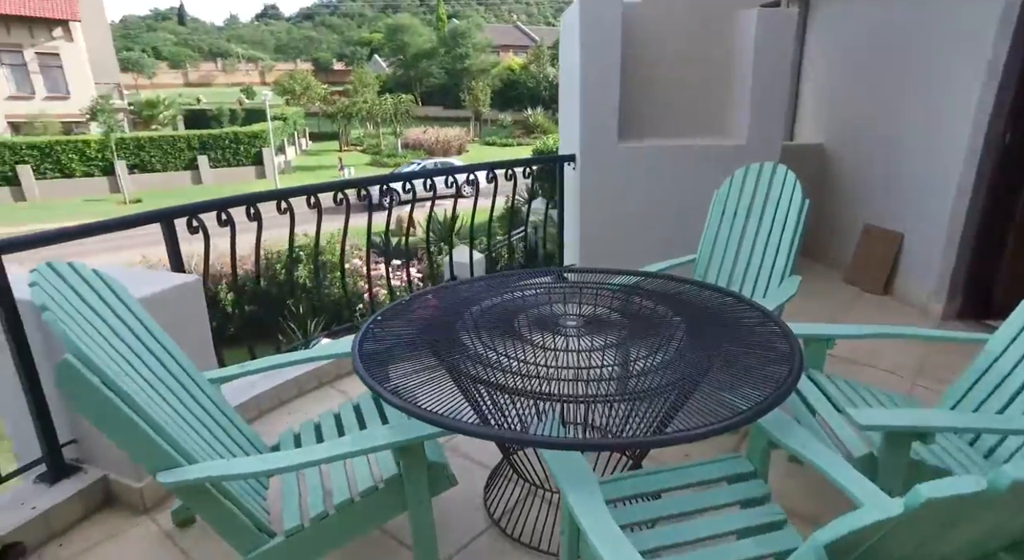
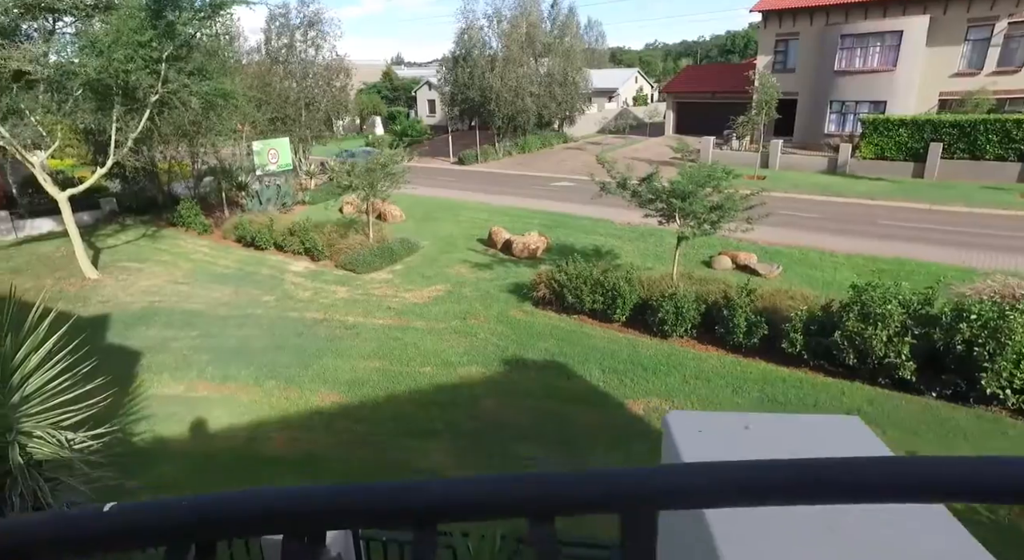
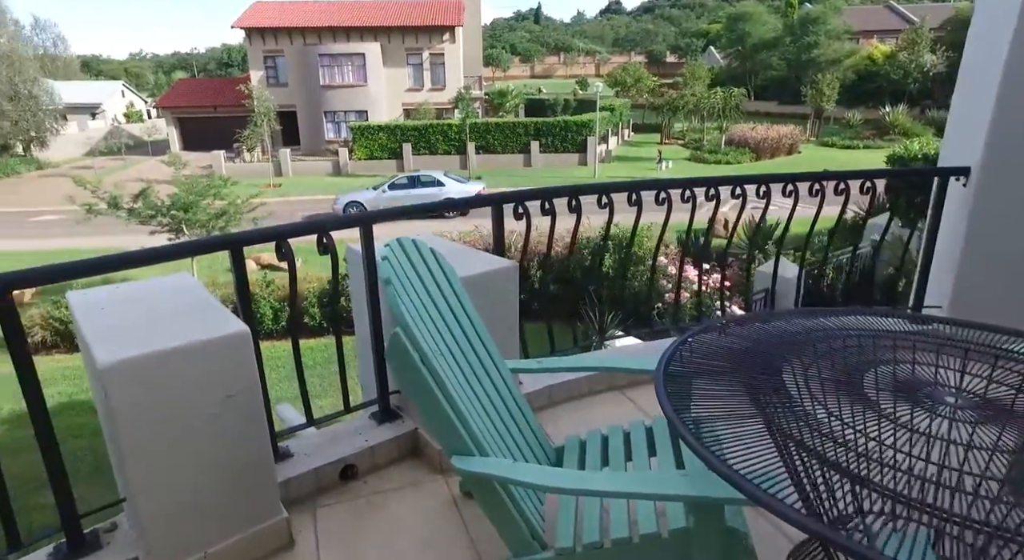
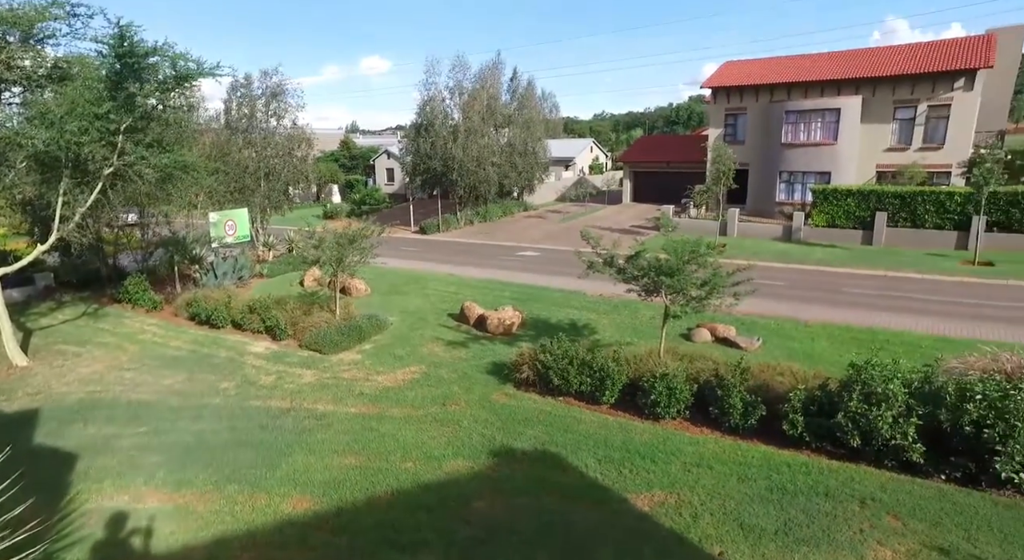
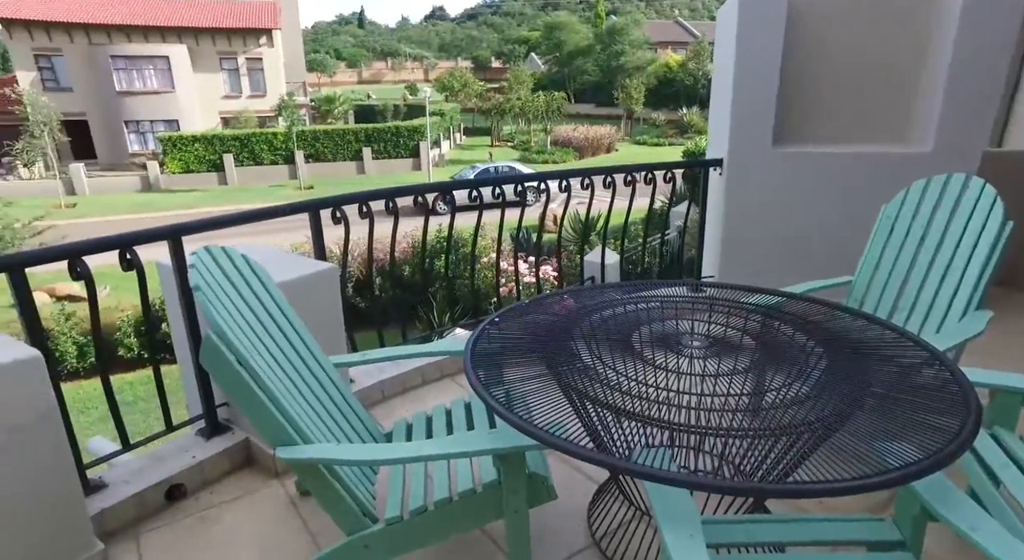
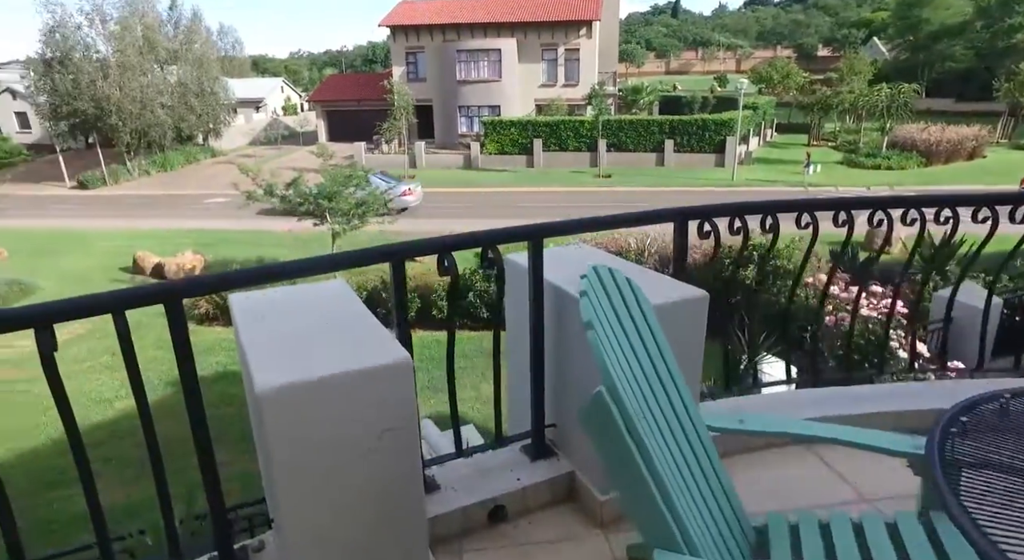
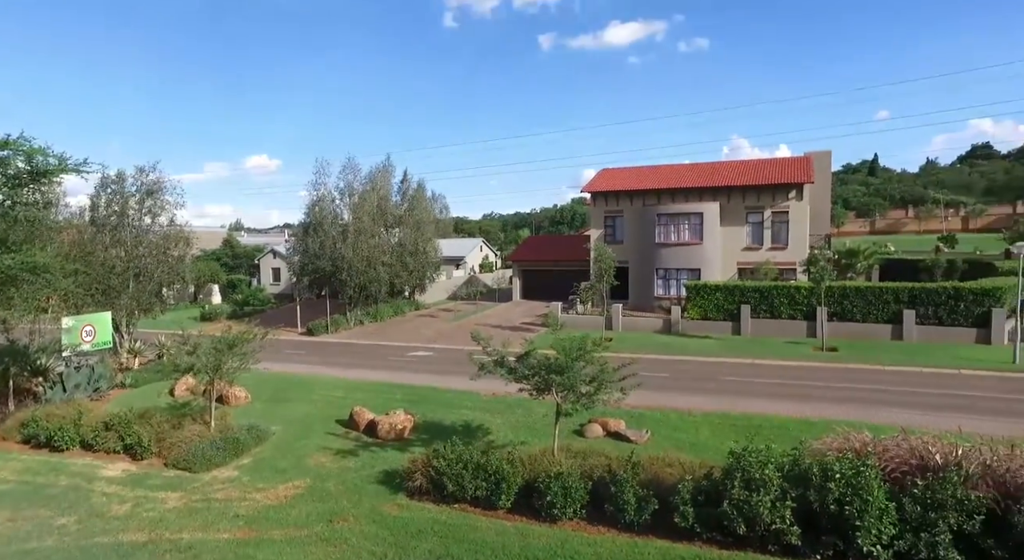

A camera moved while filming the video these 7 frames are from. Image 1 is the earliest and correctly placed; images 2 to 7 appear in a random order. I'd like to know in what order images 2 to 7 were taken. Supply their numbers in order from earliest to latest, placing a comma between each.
5, 3, 6, 2, 4, 7
